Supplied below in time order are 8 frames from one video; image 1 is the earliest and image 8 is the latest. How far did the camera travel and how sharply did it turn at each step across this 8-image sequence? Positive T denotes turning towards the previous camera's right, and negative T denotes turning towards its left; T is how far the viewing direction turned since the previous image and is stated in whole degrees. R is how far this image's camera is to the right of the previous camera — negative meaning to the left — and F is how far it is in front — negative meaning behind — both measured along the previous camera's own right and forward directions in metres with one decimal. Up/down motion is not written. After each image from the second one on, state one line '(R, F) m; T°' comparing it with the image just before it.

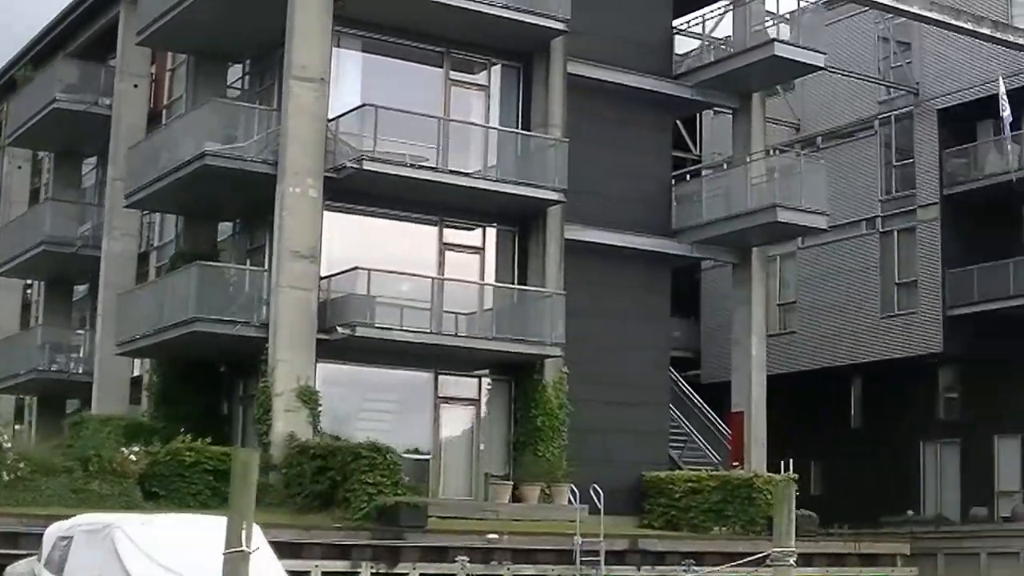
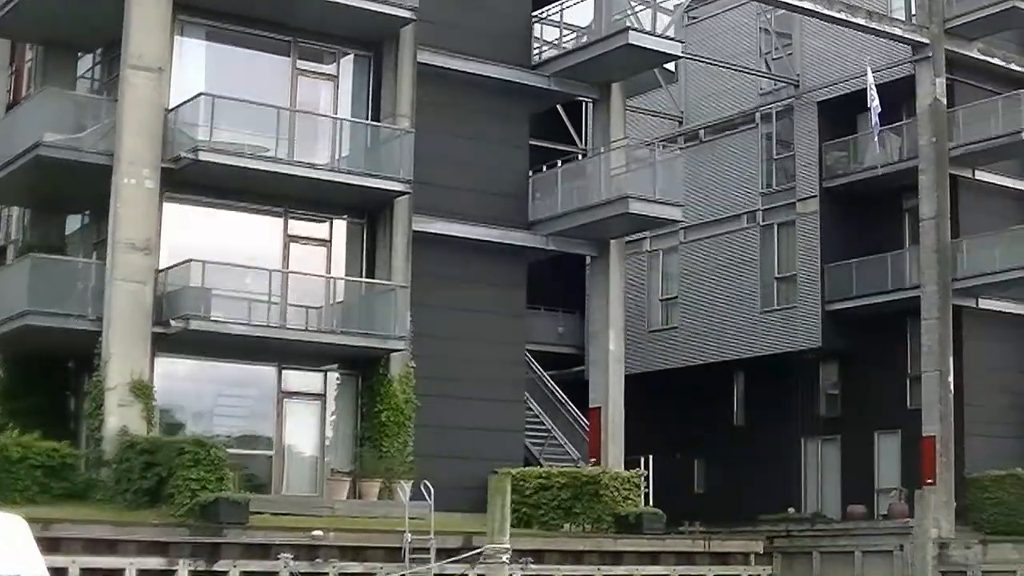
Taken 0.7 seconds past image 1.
(+1.7, +0.5) m; 0°
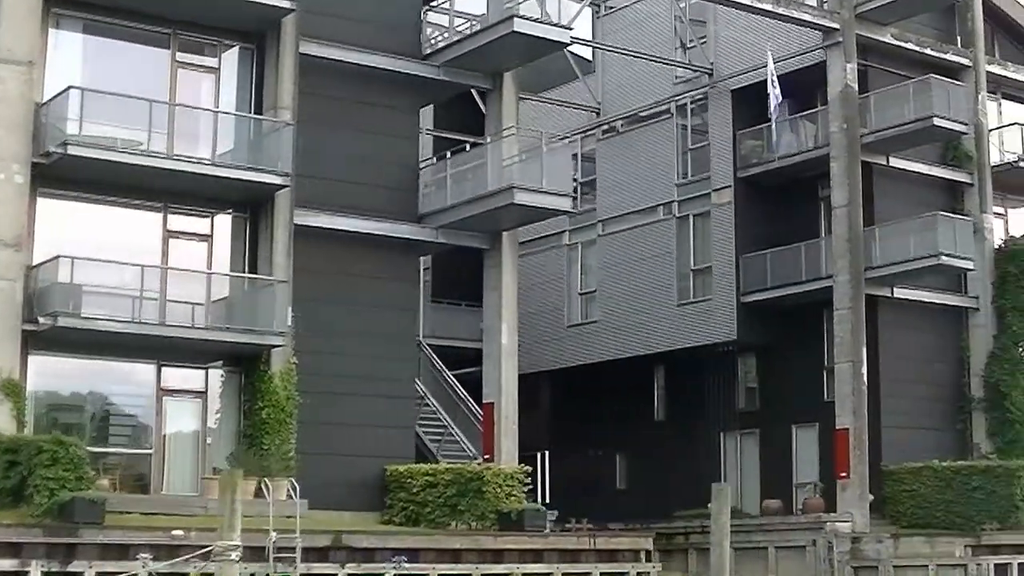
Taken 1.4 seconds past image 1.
(+1.7, +0.5) m; -1°
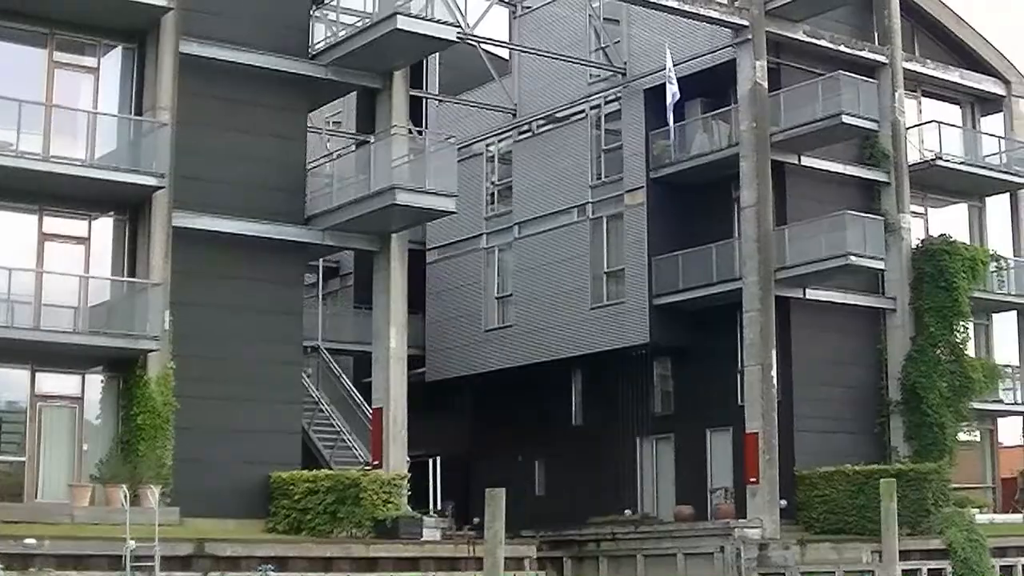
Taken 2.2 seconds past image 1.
(+1.7, +0.6) m; -1°
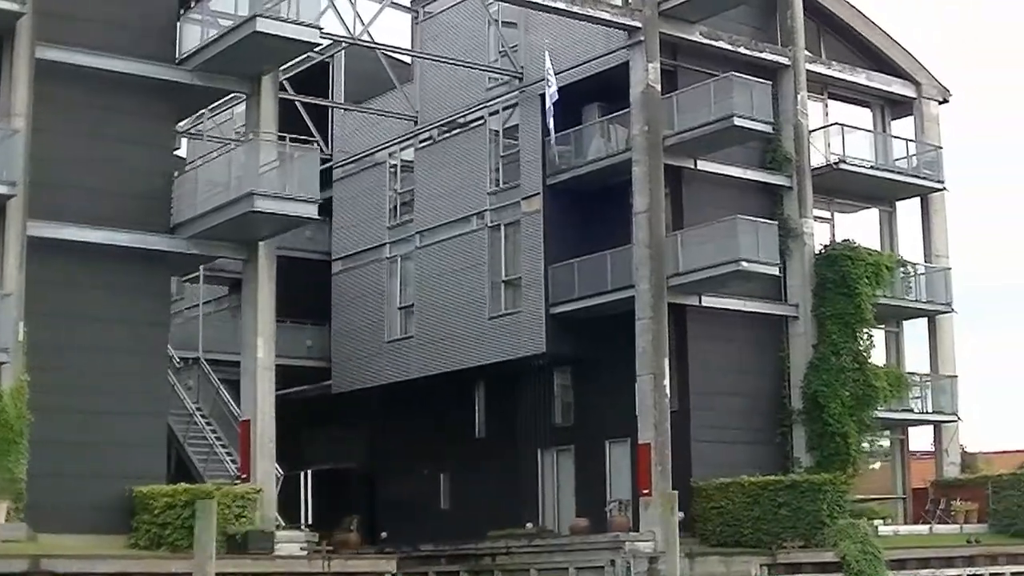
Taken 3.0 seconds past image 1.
(+2.0, +0.7) m; -1°
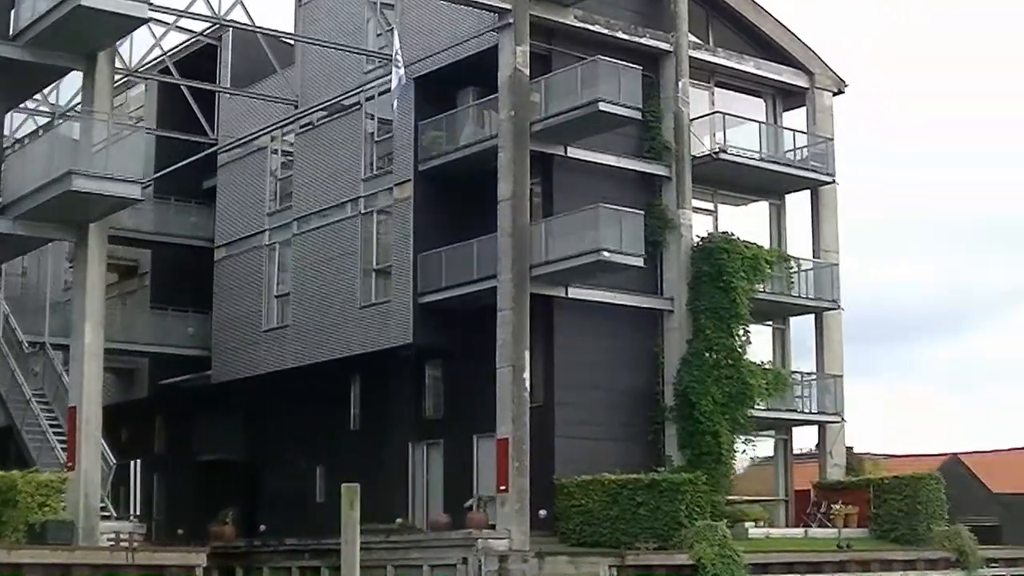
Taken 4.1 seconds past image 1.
(+2.6, +0.9) m; -2°
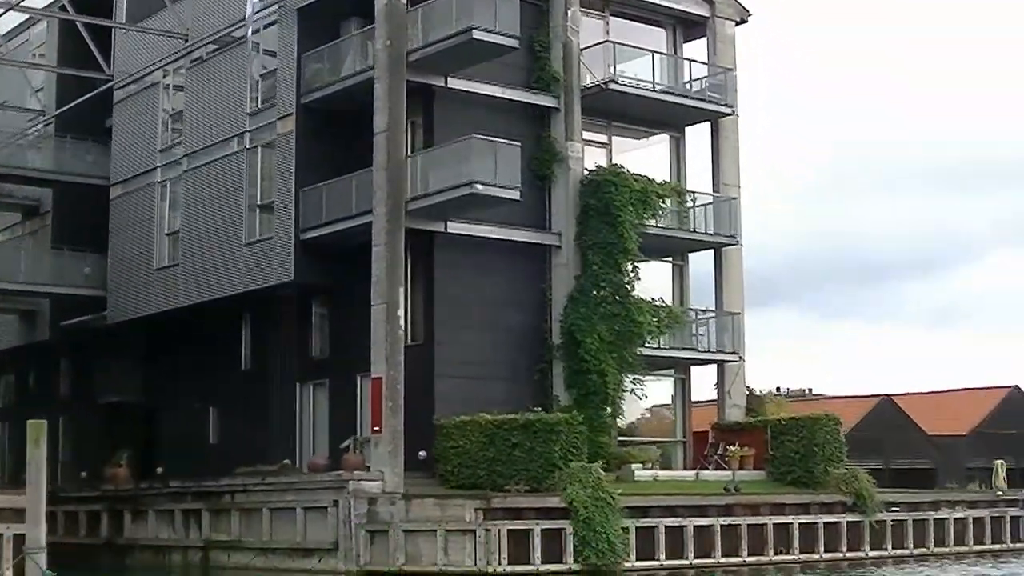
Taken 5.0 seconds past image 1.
(+2.3, +0.9) m; -2°
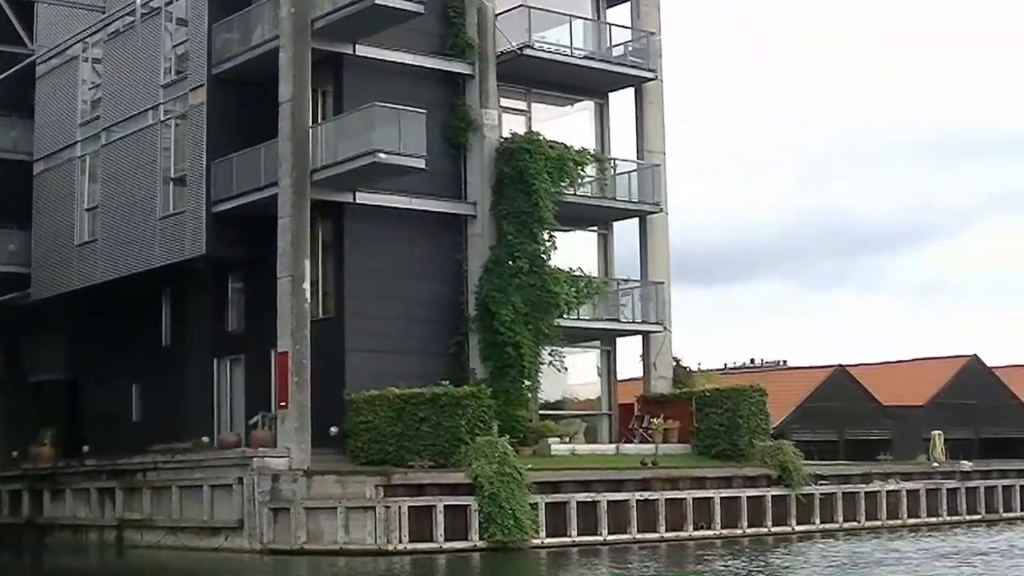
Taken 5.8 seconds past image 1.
(+1.7, +0.7) m; -1°
